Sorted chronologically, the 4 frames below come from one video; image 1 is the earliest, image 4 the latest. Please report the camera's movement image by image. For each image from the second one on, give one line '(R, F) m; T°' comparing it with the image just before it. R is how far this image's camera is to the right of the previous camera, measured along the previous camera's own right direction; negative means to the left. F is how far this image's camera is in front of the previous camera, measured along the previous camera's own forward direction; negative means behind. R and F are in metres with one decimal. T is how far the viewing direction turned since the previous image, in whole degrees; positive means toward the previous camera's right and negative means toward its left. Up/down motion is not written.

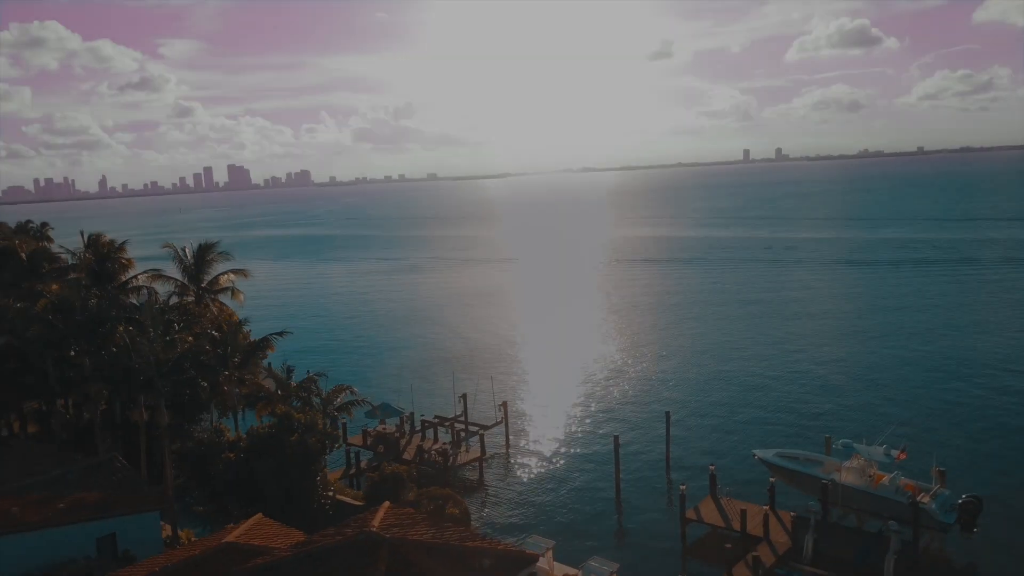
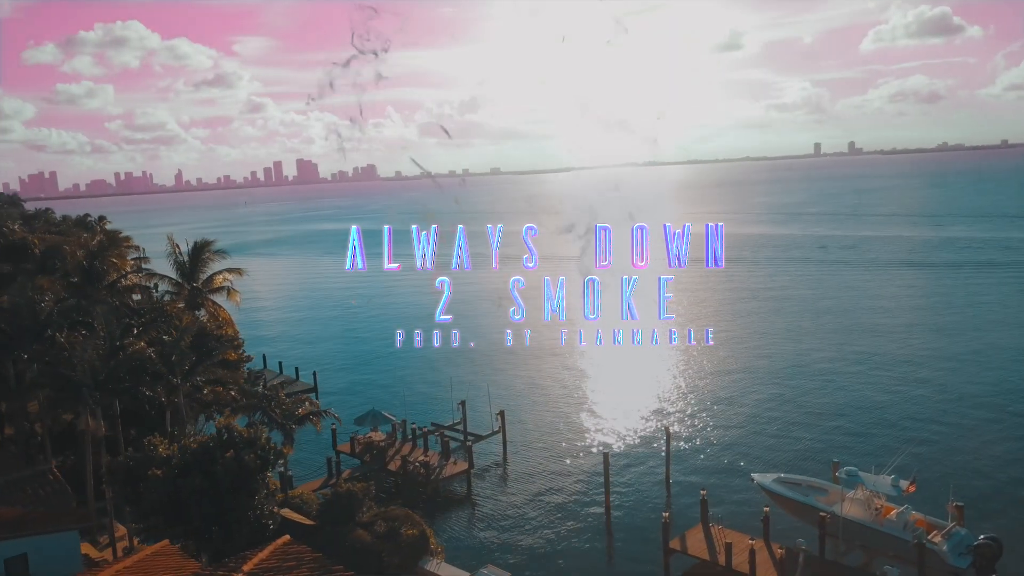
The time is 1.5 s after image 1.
(+2.7, +1.8) m; -4°
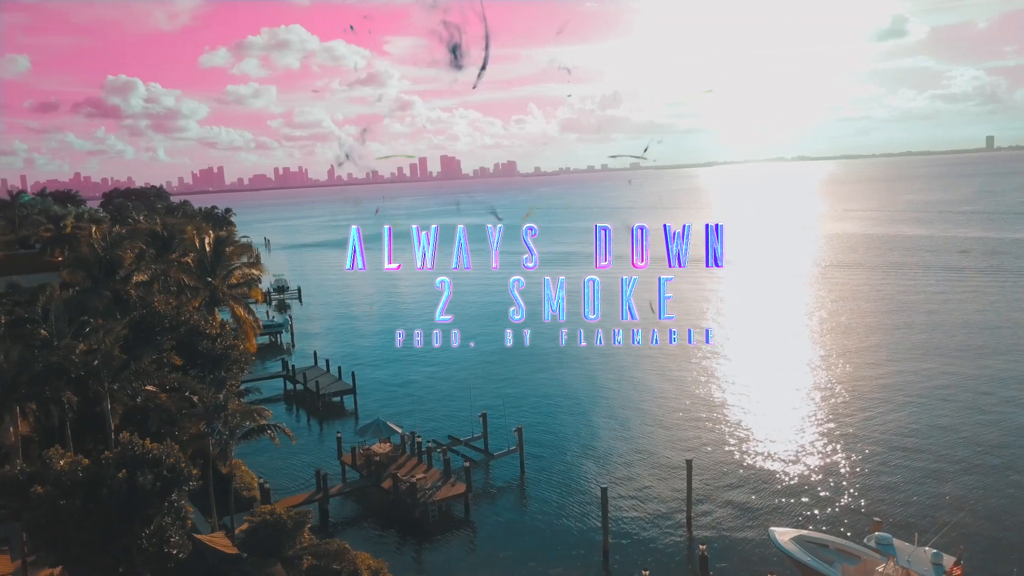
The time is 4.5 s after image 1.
(+4.6, +3.6) m; -9°
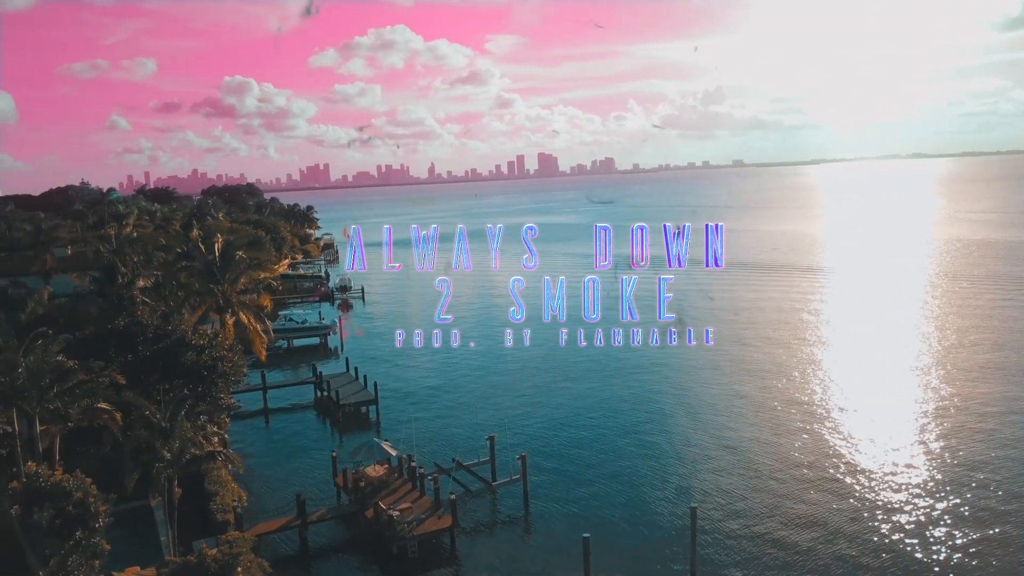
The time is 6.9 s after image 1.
(+3.5, +2.9) m; -7°
